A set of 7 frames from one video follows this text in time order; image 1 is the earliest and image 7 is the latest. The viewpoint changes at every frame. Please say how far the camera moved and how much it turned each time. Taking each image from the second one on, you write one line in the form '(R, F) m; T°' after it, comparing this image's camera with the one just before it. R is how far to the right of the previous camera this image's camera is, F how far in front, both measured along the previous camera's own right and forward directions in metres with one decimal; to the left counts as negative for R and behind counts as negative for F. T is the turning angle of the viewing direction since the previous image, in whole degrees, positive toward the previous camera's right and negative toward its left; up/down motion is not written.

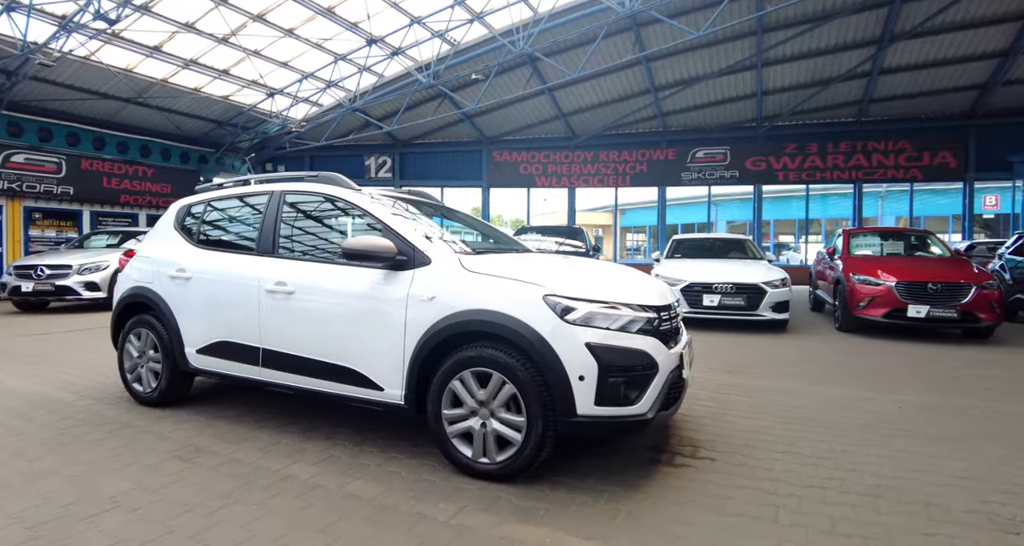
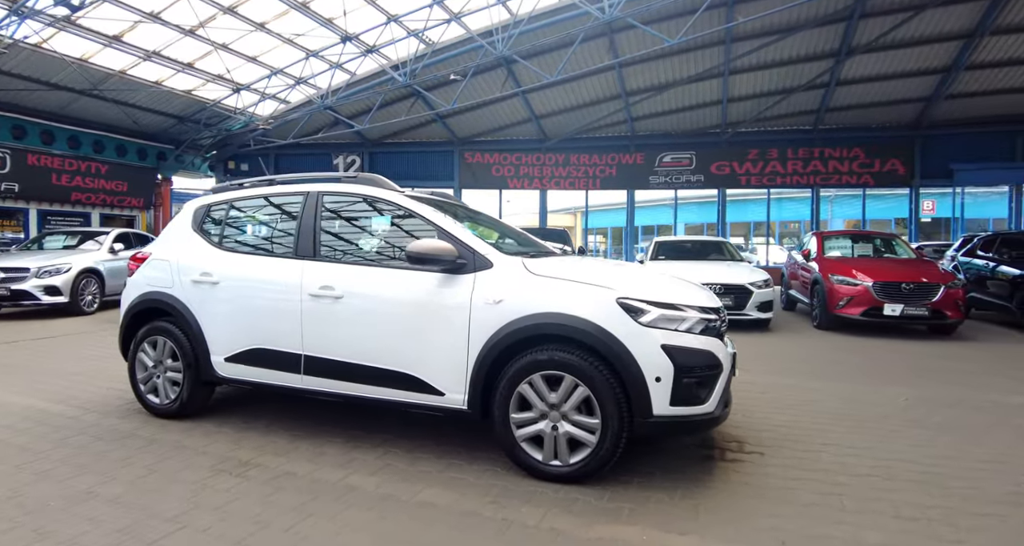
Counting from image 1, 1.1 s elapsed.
(-0.6, 0.0) m; +5°
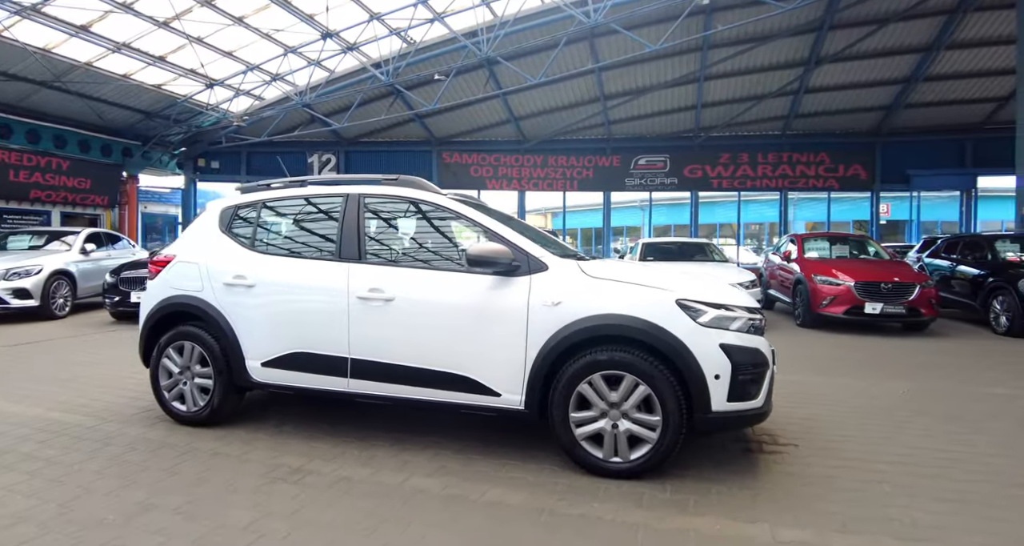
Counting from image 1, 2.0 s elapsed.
(-0.6, 0.0) m; +4°
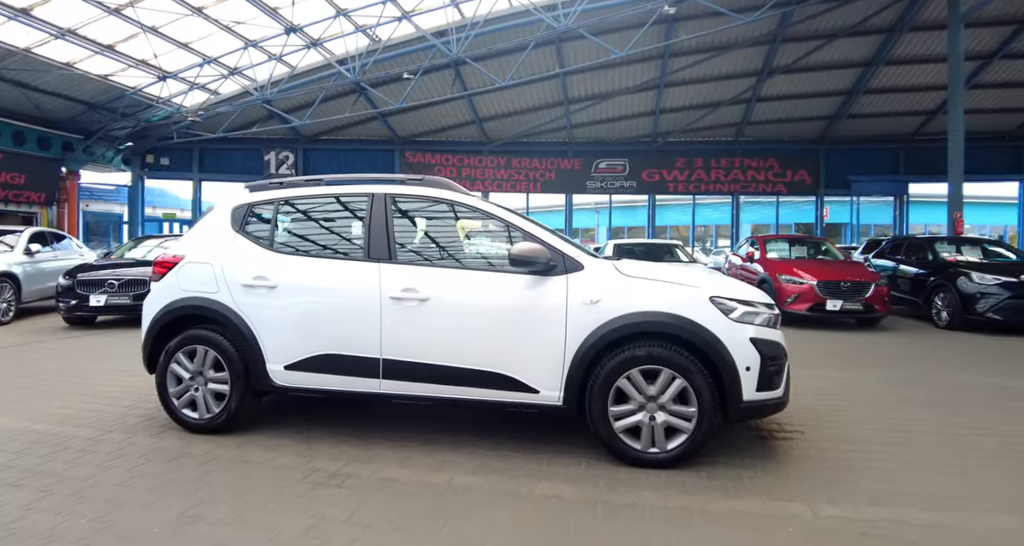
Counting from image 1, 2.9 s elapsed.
(-0.5, 0.0) m; +5°
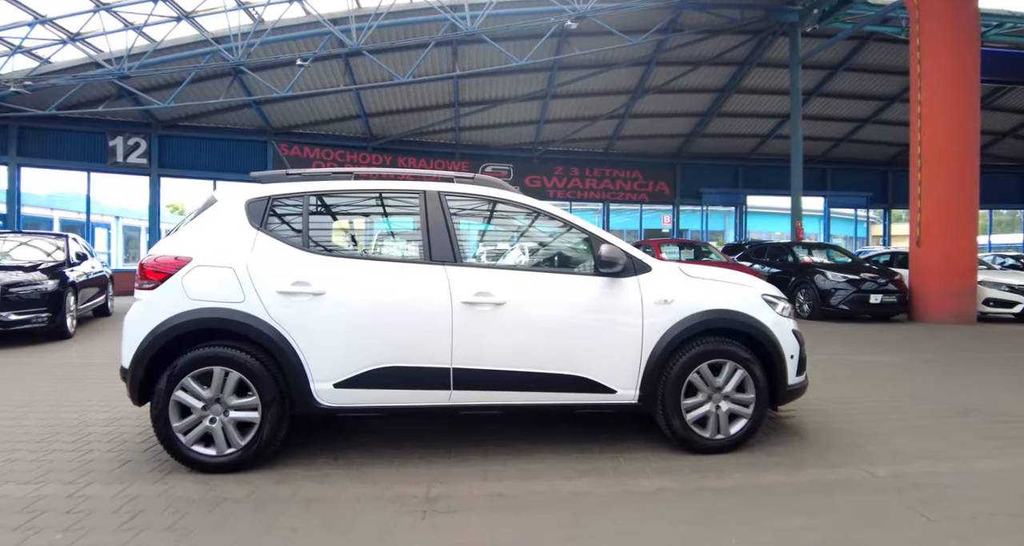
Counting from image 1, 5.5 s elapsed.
(-1.4, +0.2) m; +16°
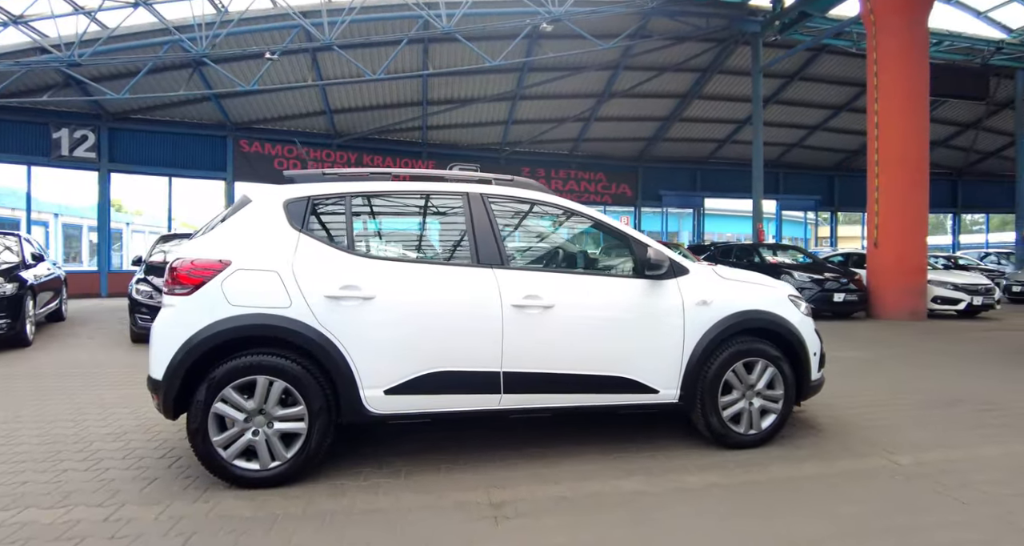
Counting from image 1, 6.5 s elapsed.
(-0.6, 0.0) m; +5°
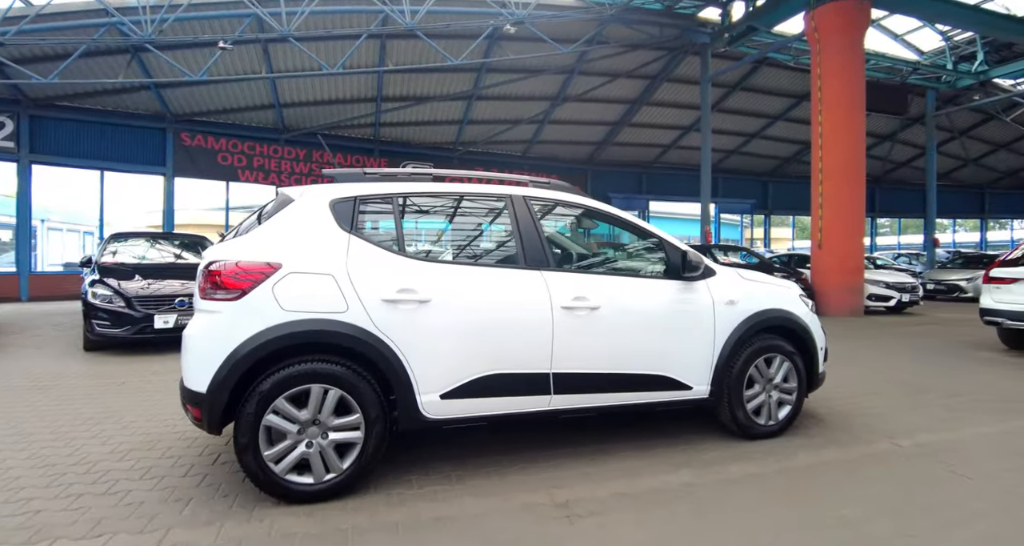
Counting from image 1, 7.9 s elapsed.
(-0.7, 0.0) m; +7°
